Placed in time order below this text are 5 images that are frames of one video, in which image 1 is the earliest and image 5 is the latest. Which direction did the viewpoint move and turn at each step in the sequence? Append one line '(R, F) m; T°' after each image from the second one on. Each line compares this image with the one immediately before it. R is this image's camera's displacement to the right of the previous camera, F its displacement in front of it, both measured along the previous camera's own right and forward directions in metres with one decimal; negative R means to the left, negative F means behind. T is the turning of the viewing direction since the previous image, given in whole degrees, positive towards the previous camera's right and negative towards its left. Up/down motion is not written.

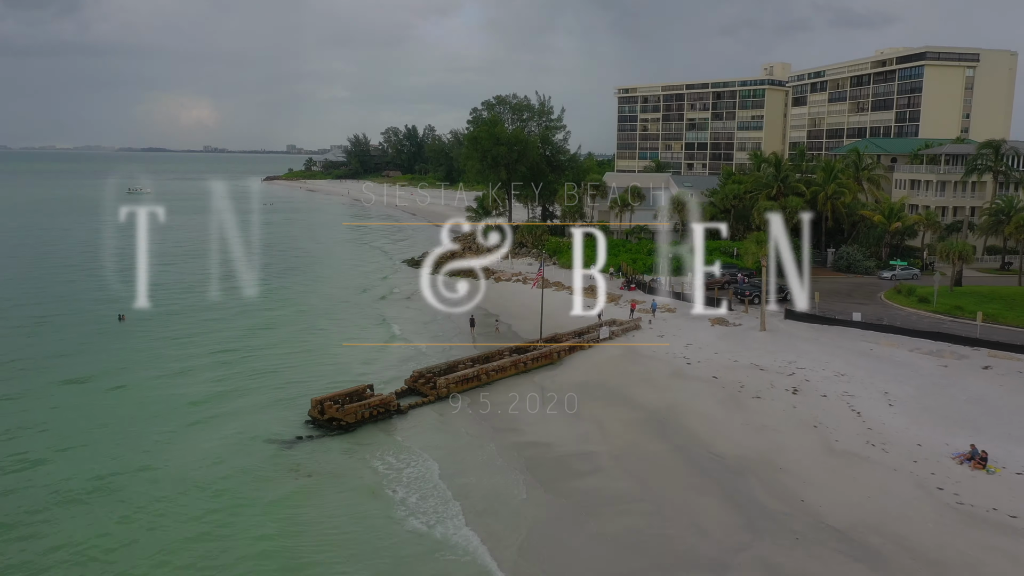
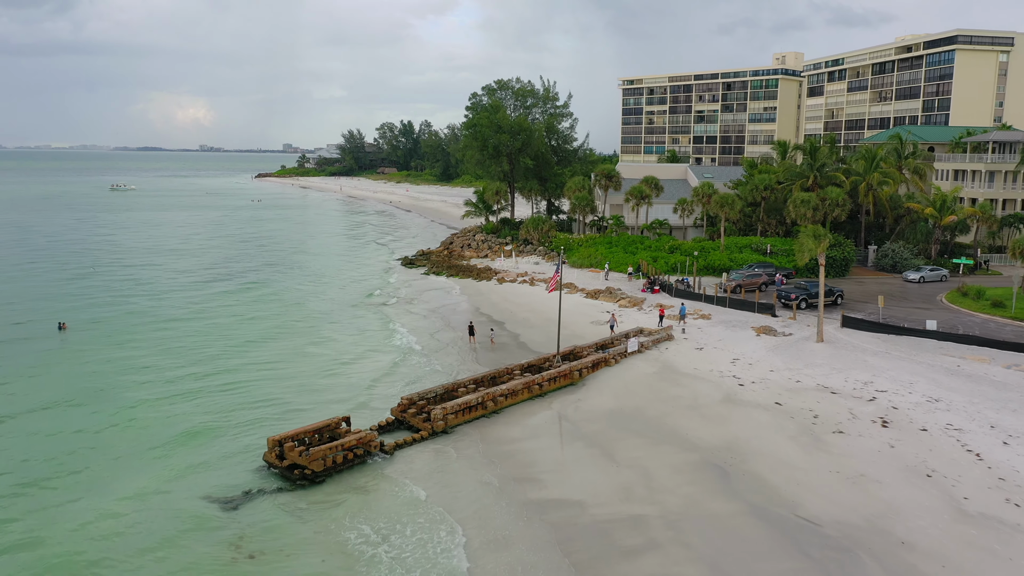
(-0.5, +6.1) m; 0°
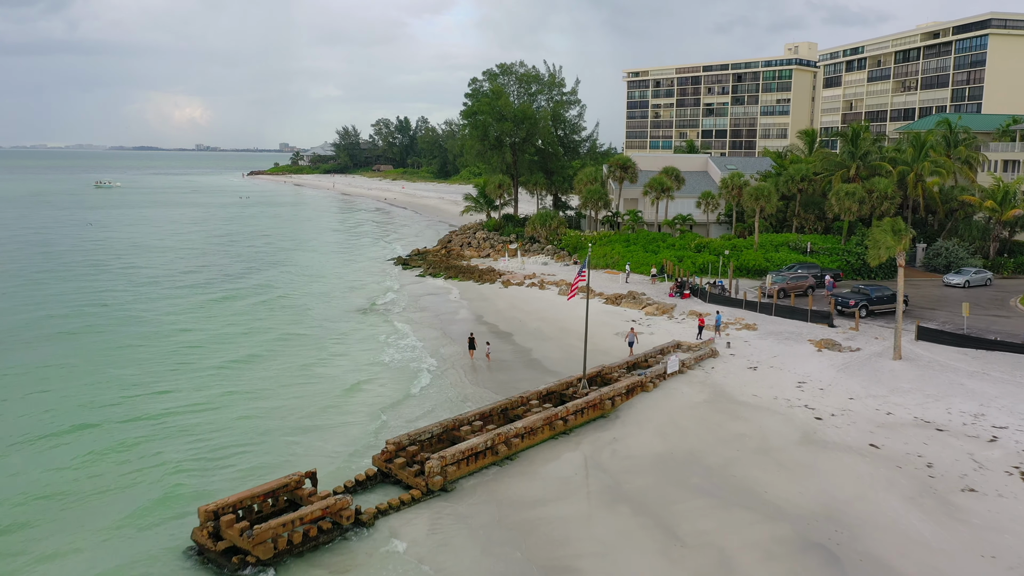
(-0.5, +5.6) m; 0°
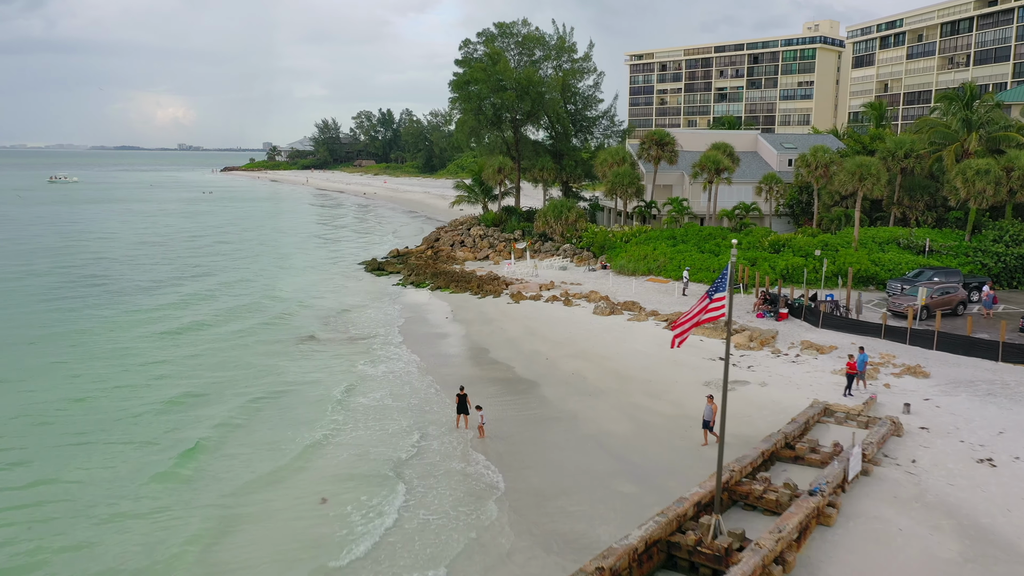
(-1.0, +11.6) m; +1°
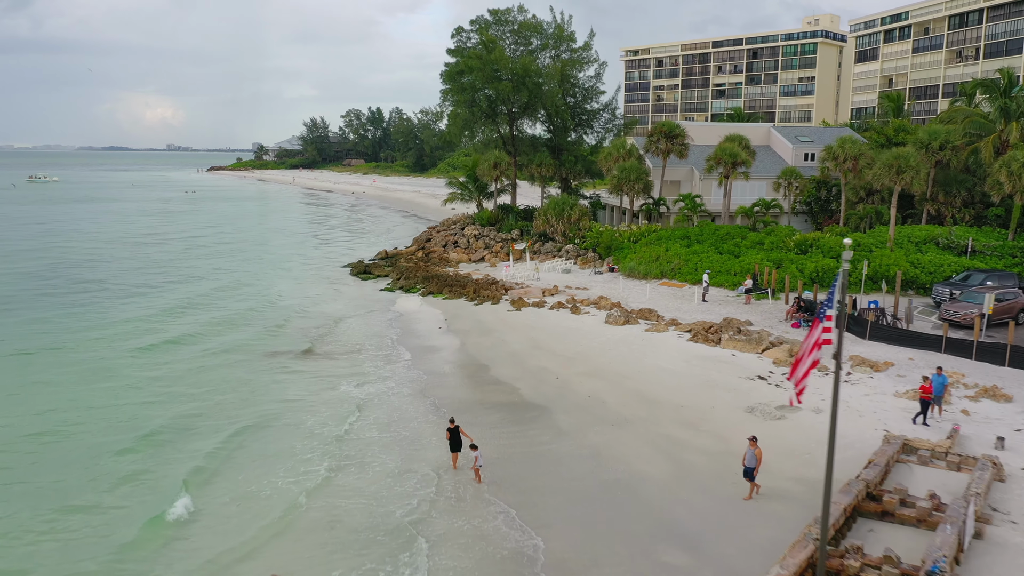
(-0.3, +3.1) m; +1°
